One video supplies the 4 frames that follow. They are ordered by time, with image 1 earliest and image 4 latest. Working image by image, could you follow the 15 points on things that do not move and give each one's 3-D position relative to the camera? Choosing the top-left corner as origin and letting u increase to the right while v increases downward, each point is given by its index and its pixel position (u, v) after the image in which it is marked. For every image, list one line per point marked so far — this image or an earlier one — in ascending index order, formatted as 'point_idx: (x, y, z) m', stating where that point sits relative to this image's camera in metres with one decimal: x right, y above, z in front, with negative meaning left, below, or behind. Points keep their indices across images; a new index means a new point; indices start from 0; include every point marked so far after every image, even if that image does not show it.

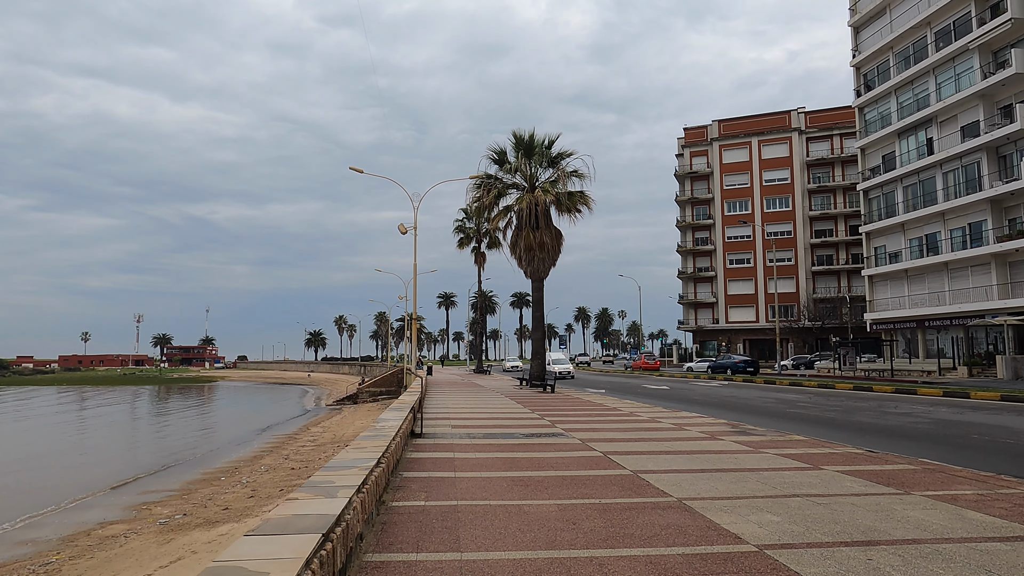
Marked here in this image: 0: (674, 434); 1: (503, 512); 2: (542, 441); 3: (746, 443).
0: (+2.3, -2.1, +9.4) m
1: (-0.1, -1.6, +4.7) m
2: (+0.4, -2.0, +8.9) m
3: (+2.9, -1.9, +8.3) m
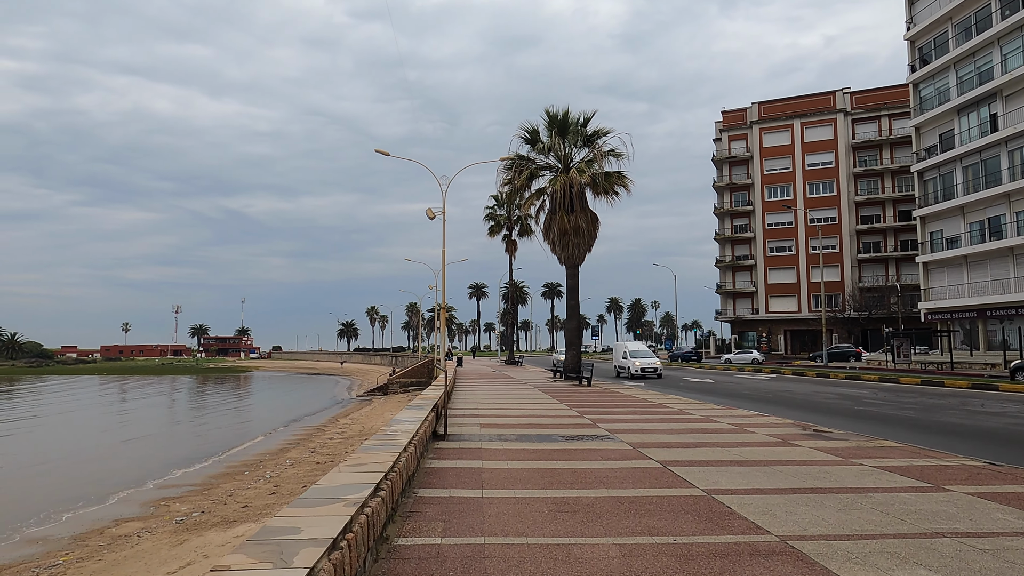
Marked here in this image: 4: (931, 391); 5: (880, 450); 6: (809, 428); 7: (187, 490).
0: (+2.7, -1.8, +8.1) m
1: (+0.2, -1.4, +3.5) m
2: (+0.8, -1.8, +7.6) m
3: (+3.3, -1.7, +7.0) m
4: (+9.4, -2.3, +14.9) m
5: (+3.9, -1.7, +7.0) m
6: (+4.0, -1.9, +8.9) m
7: (-8.8, -5.5, +18.0) m
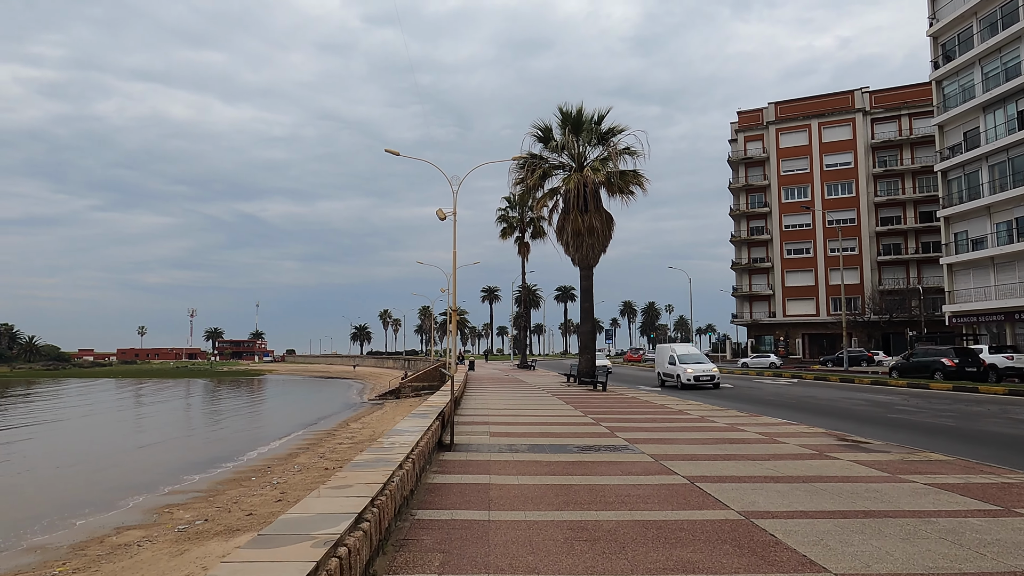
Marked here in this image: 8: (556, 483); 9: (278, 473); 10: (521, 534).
0: (+2.9, -1.8, +7.4) m
1: (+0.2, -1.4, +3.0) m
2: (+1.0, -1.8, +7.1) m
3: (+3.5, -1.7, +6.4) m
4: (+9.7, -2.3, +14.2) m
5: (+4.0, -1.7, +6.3) m
6: (+4.1, -1.8, +8.2) m
7: (-8.5, -5.5, +17.6) m
8: (+0.4, -1.6, +5.6) m
9: (-7.1, -5.6, +20.0) m
10: (+0.1, -1.5, +4.0) m
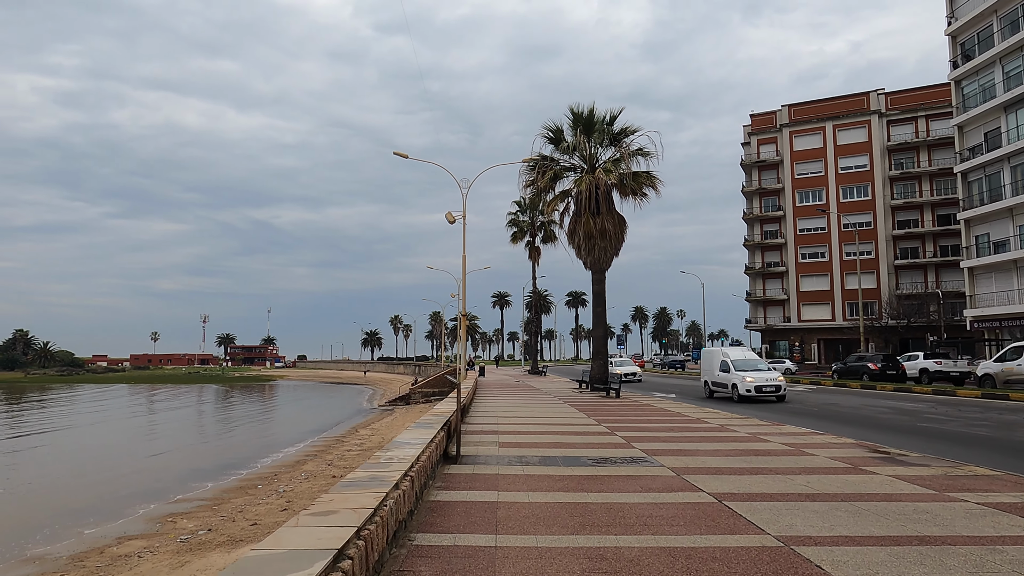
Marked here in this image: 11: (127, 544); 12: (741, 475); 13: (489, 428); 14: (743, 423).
0: (+3.0, -1.8, +7.0) m
1: (+0.2, -1.4, +2.5) m
2: (+1.1, -1.8, +6.6) m
3: (+3.5, -1.7, +5.9) m
4: (+9.9, -2.4, +13.6) m
5: (+4.1, -1.7, +5.8) m
6: (+4.2, -1.9, +7.7) m
7: (-8.2, -5.6, +17.3) m
8: (+0.4, -1.6, +5.1) m
9: (-6.7, -5.7, +19.6) m
10: (+0.1, -1.5, +3.6) m
11: (-8.0, -5.3, +13.8) m
12: (+2.1, -1.7, +6.2) m
13: (-0.4, -2.1, +10.0) m
14: (+3.9, -2.3, +11.2) m
